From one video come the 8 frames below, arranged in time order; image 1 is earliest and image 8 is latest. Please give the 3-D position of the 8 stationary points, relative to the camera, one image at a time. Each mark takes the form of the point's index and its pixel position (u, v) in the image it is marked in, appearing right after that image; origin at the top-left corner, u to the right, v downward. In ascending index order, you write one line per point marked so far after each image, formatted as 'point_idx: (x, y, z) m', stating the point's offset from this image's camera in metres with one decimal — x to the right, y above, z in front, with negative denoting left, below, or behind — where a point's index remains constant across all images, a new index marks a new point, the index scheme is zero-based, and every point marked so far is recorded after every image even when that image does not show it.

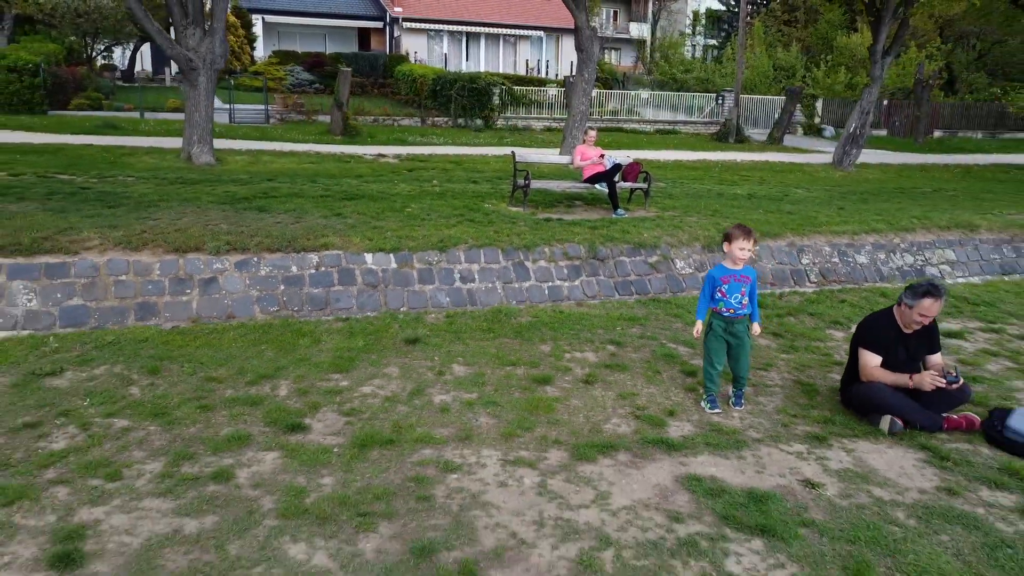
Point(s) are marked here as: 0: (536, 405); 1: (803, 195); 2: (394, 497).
0: (+0.1, -0.6, +3.9) m
1: (+4.3, +1.4, +12.0) m
2: (-0.4, -0.7, +2.9) m
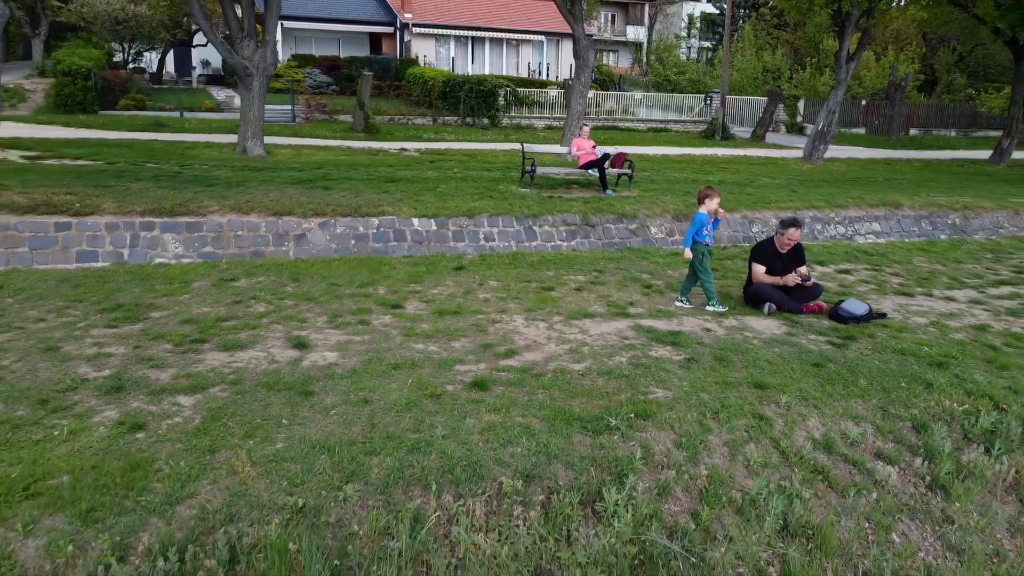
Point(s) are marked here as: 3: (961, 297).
0: (+0.3, -0.1, +6.0) m
1: (+4.4, +1.8, +14.2) m
2: (-0.3, -0.3, +5.0) m
3: (+3.8, -0.1, +6.9) m
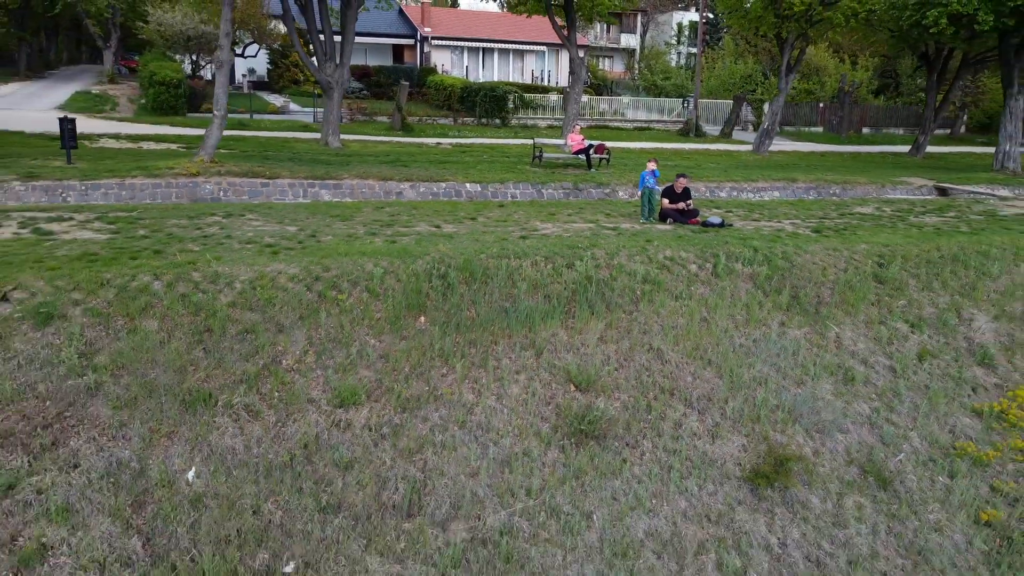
0: (+0.5, +1.0, +11.2) m
1: (+4.7, +2.9, +19.3) m
2: (0.0, +0.8, +10.2) m
3: (+4.1, +1.0, +12.0) m
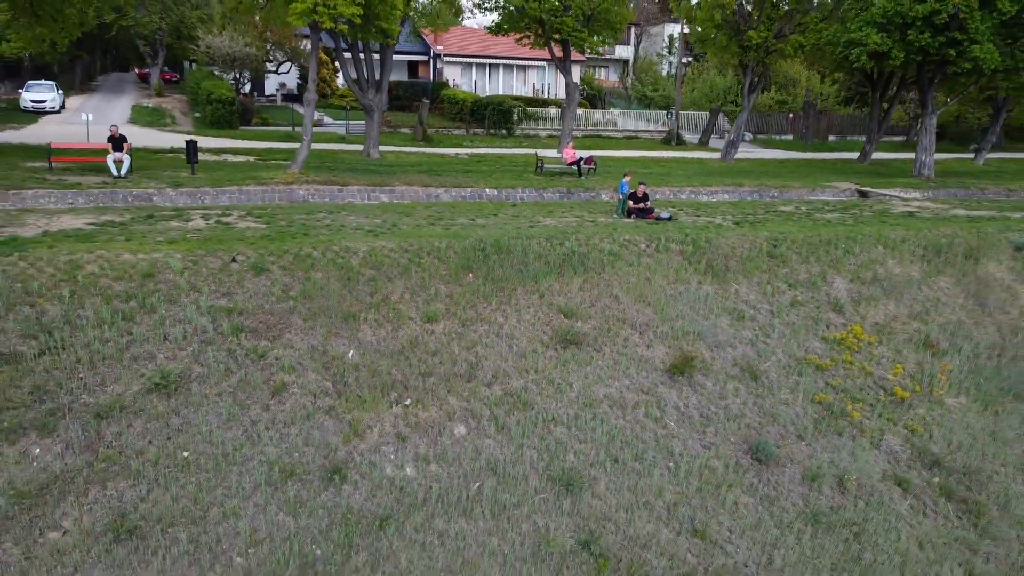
0: (+0.7, +1.4, +15.8) m
1: (+4.9, +3.4, +23.9) m
2: (+0.2, +1.2, +14.8) m
3: (+4.3, +1.4, +16.6) m
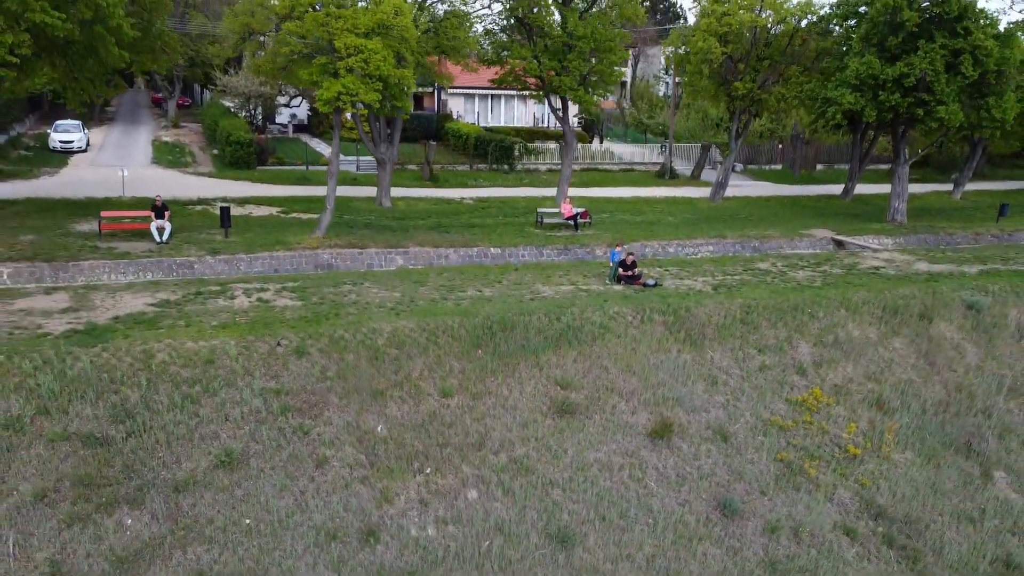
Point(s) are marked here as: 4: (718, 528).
0: (+0.8, +0.2, +17.7) m
1: (+5.0, +2.1, +25.8) m
2: (+0.3, 0.0, +16.6) m
3: (+4.4, +0.2, +18.5) m
4: (+3.1, -3.6, +12.1) m
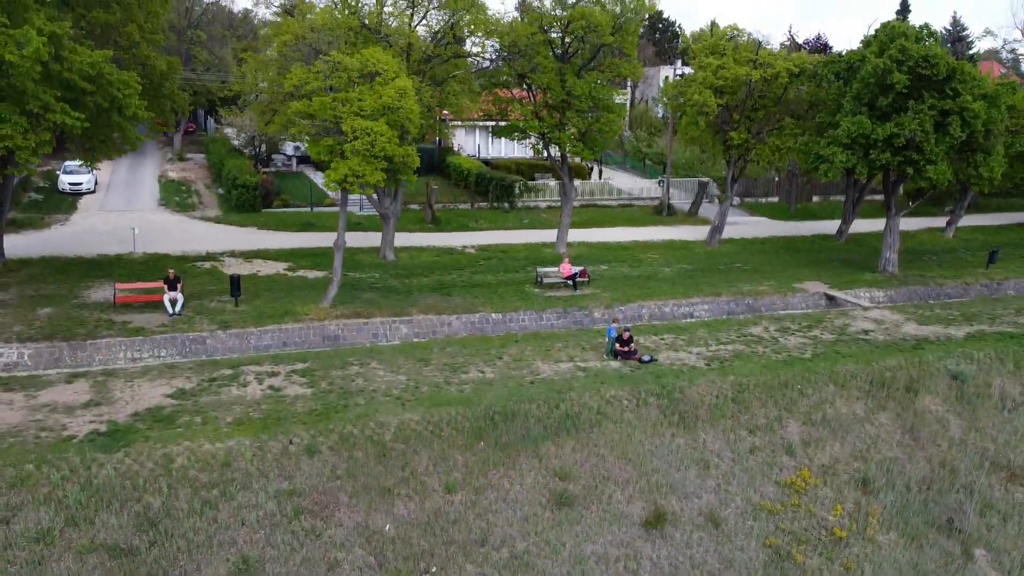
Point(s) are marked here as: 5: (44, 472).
0: (+0.8, -1.5, +18.3) m
1: (+5.0, +0.5, +26.5) m
2: (+0.3, -1.7, +17.3) m
3: (+4.4, -1.5, +19.2) m
4: (+3.1, -5.3, +12.8) m
5: (-7.0, -2.7, +12.1) m
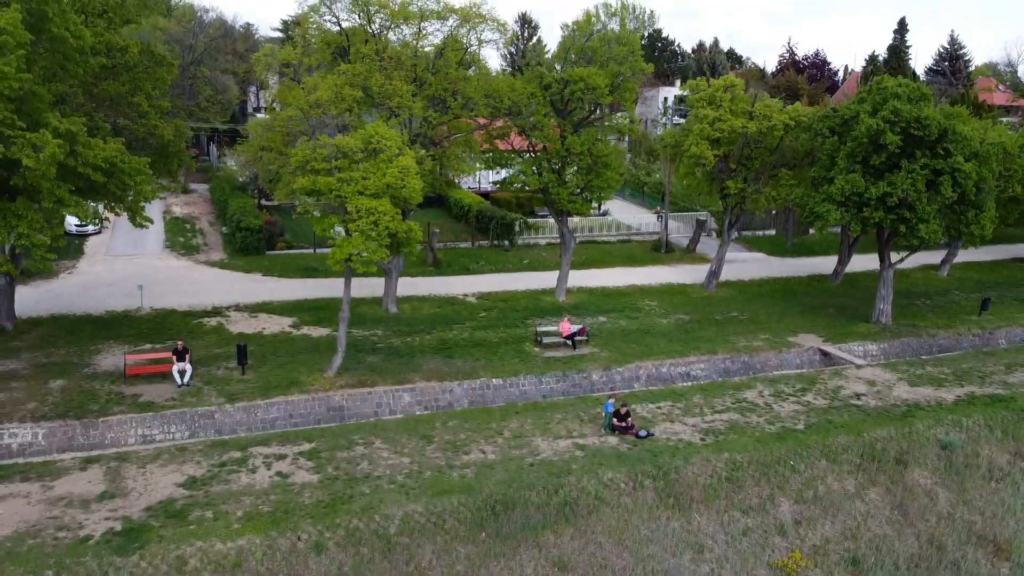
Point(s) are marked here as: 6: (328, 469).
0: (+0.8, -3.3, +18.8) m
1: (+5.0, -1.3, +27.0) m
2: (+0.3, -3.5, +17.8) m
3: (+4.4, -3.2, +19.7) m
4: (+3.1, -7.1, +13.3) m
5: (-7.0, -4.5, +12.6) m
6: (-3.7, -3.6, +16.3) m
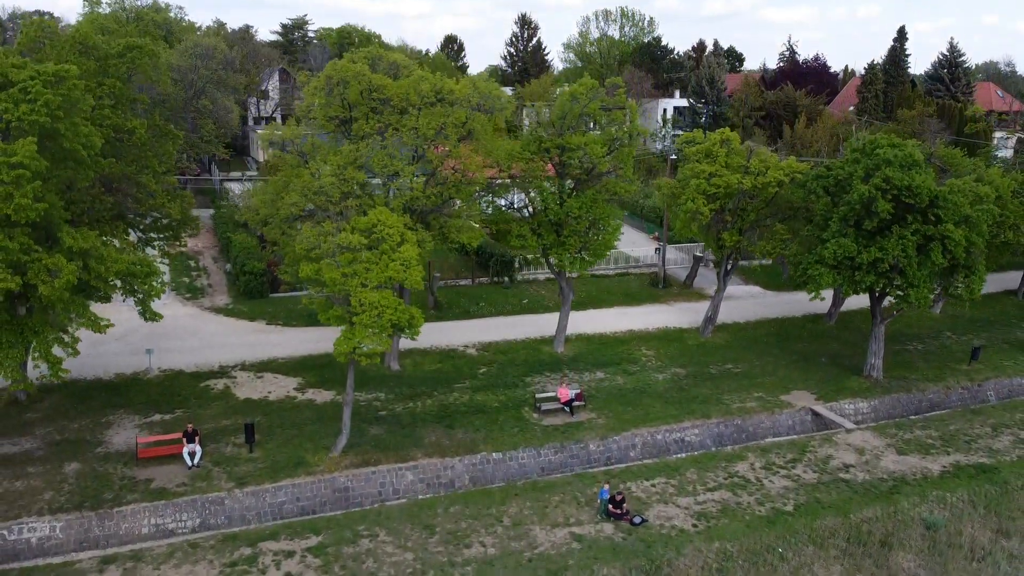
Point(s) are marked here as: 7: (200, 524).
0: (+0.8, -5.4, +19.5) m
1: (+5.0, -3.3, +27.6) m
2: (+0.3, -5.7, +18.5) m
3: (+4.4, -5.4, +20.4) m
4: (+3.1, -9.4, +14.1) m
5: (-7.0, -6.8, +13.3) m
6: (-3.7, -5.9, +17.0) m
7: (-7.3, -5.6, +19.0) m
